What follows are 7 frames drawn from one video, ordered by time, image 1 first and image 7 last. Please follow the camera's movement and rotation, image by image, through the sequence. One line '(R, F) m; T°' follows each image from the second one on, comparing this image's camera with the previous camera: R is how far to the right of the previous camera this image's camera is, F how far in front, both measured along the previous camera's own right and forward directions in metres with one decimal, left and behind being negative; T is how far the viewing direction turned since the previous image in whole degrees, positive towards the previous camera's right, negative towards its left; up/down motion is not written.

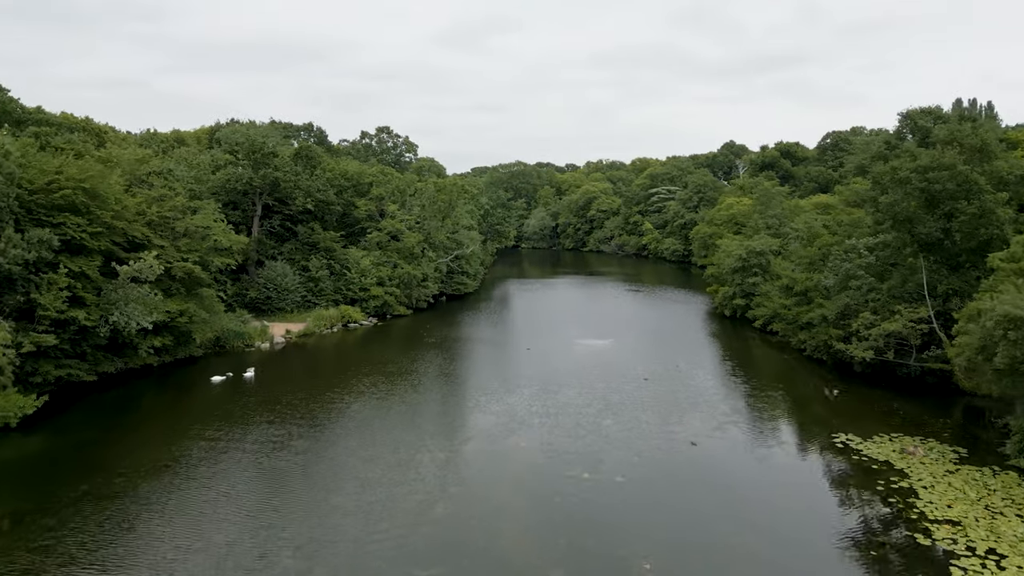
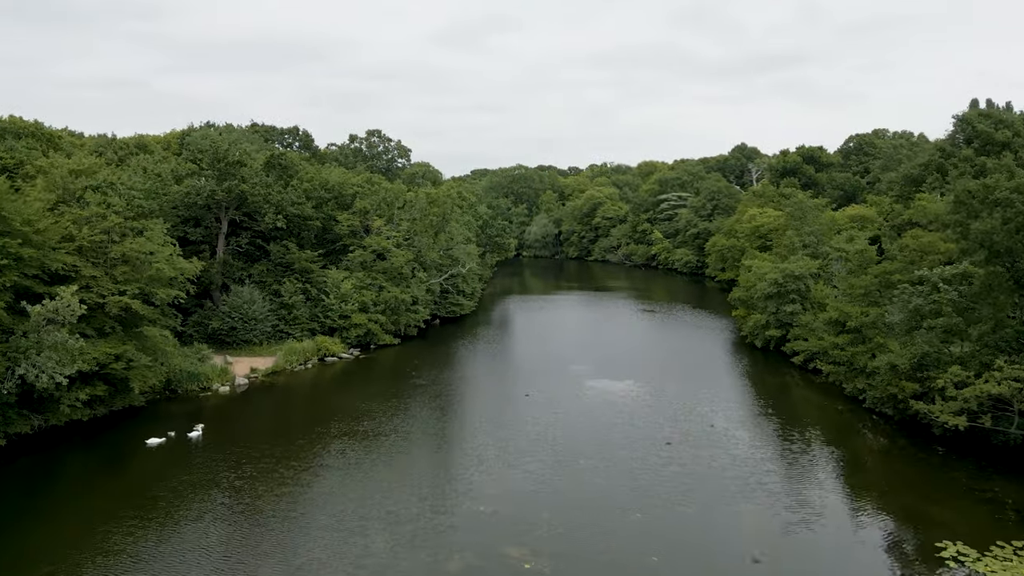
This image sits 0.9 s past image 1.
(0.0, +4.3) m; 0°
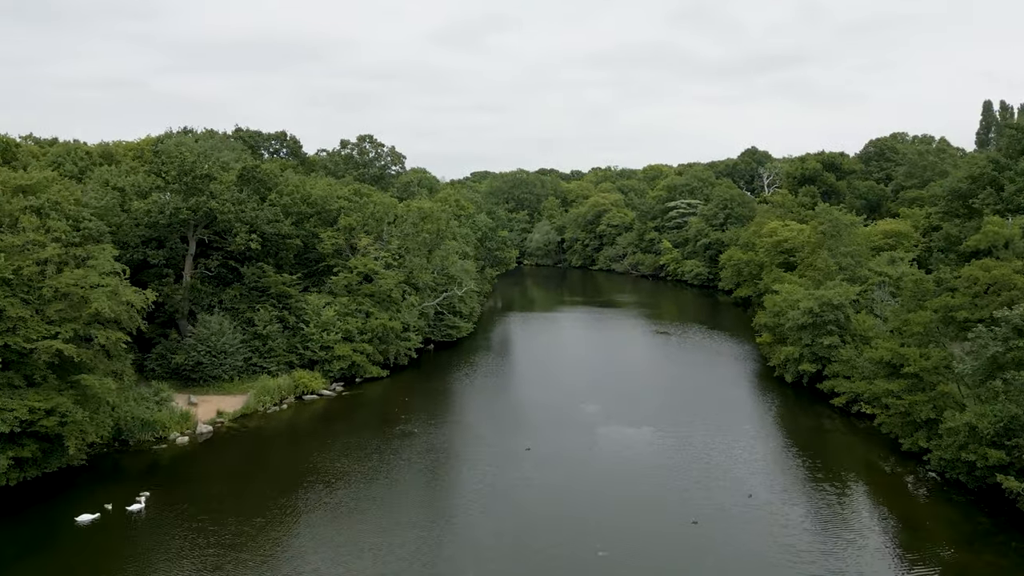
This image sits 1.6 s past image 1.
(-0.1, +3.3) m; 0°
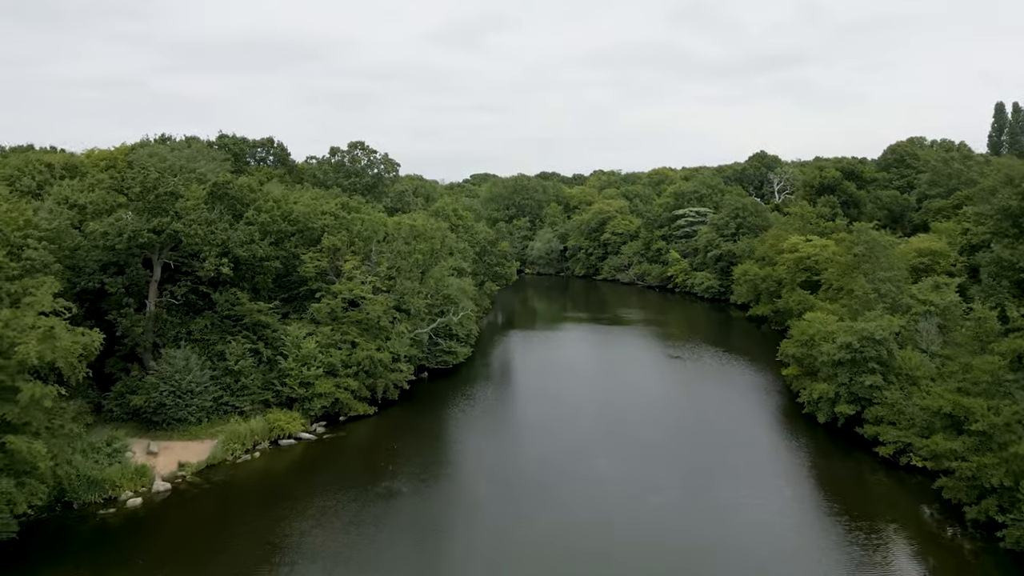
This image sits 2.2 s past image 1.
(-0.1, +2.8) m; 0°
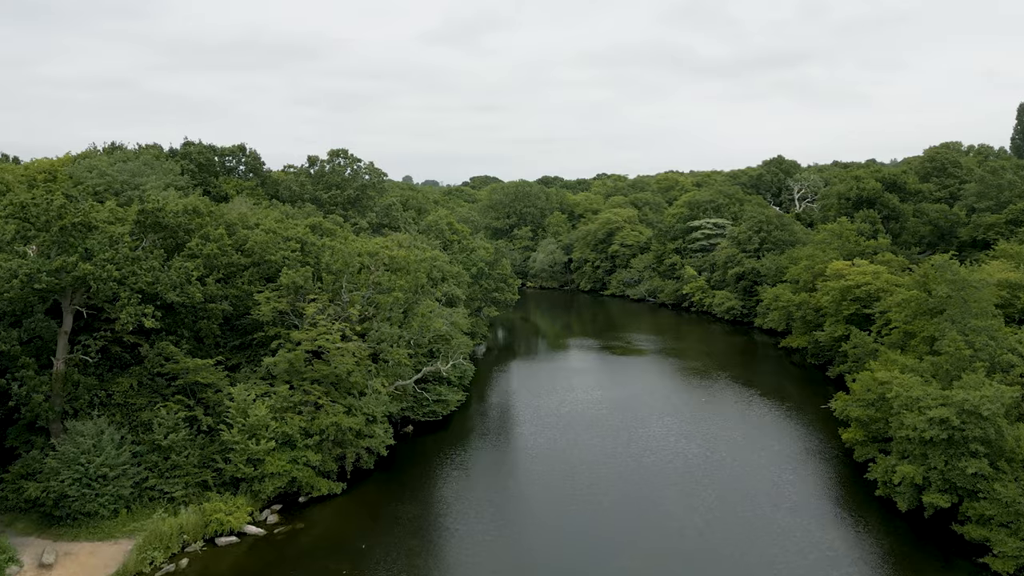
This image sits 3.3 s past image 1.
(0.0, +5.0) m; 0°
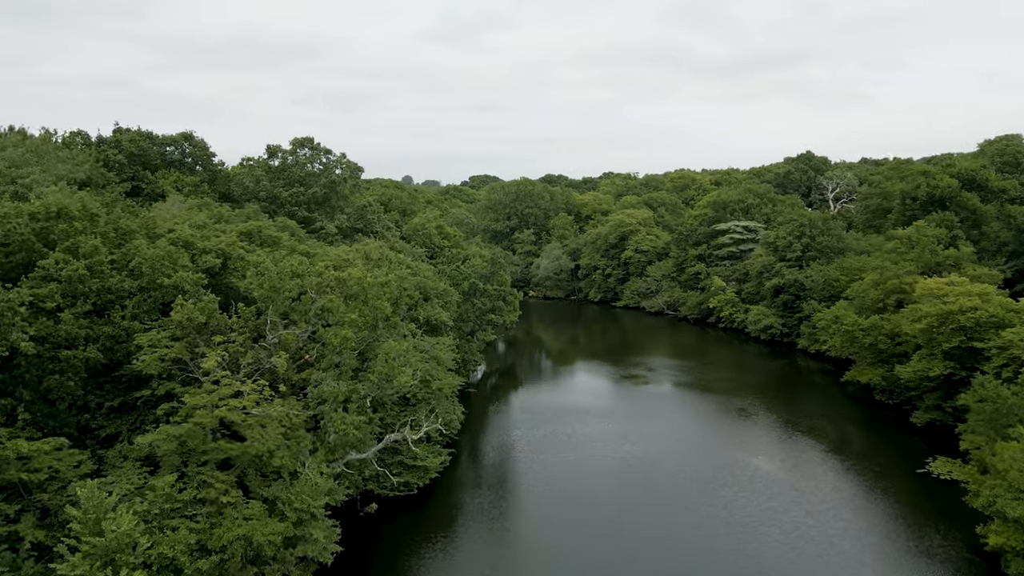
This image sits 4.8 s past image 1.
(0.0, +7.1) m; 0°
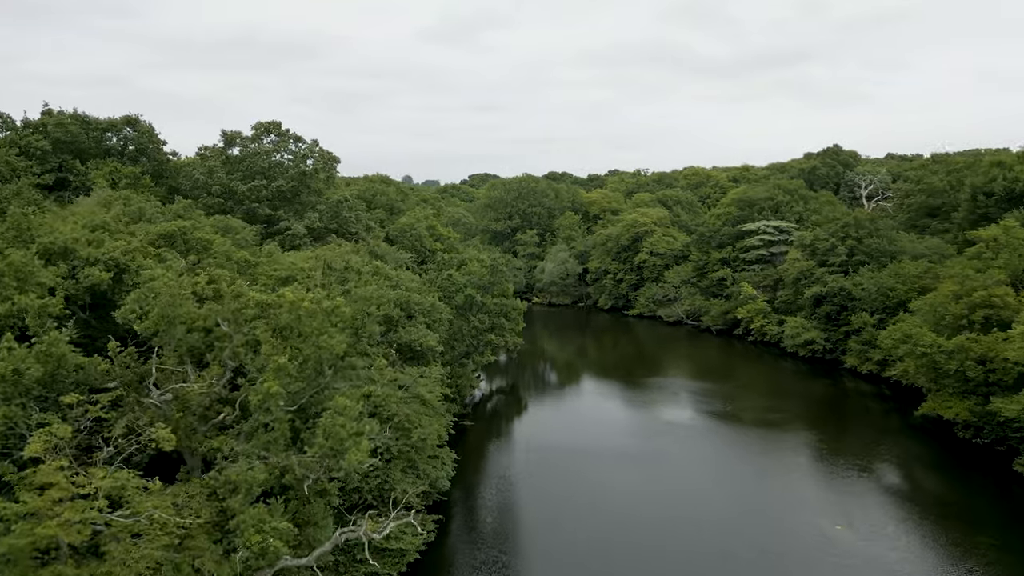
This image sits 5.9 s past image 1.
(-0.2, +5.3) m; 0°
